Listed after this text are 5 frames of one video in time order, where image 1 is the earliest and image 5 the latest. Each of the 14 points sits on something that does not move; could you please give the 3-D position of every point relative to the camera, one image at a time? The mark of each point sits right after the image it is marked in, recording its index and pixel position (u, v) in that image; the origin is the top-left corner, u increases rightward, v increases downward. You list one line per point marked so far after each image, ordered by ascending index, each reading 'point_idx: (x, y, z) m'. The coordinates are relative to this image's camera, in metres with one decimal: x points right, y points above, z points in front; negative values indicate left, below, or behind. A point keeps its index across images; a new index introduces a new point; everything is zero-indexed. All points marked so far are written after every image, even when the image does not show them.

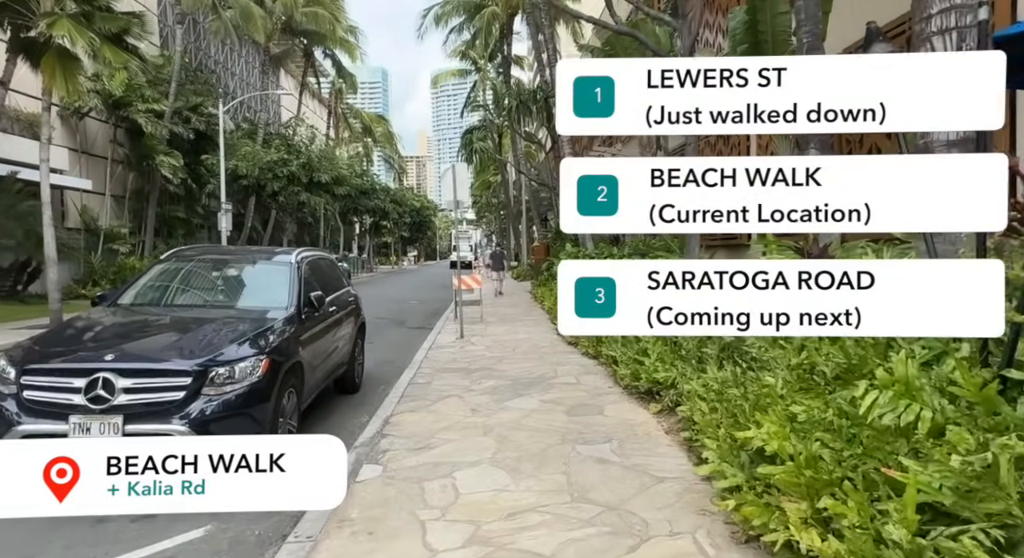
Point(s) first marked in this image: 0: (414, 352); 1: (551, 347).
0: (-1.8, -1.3, +11.5) m
1: (+0.6, -1.1, +10.3) m
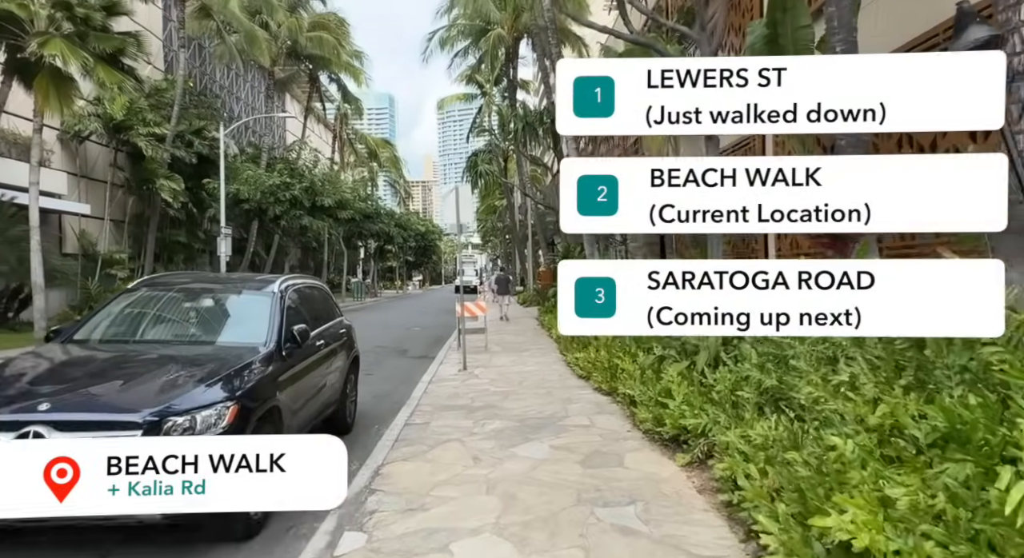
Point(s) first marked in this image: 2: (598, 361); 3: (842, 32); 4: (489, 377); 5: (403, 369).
0: (-1.7, -1.8, +10.8) m
1: (+0.7, -1.5, +9.5) m
2: (+1.2, -1.1, +8.9) m
3: (+3.6, +2.7, +6.9) m
4: (-0.4, -1.6, +10.5) m
5: (-2.2, -1.8, +12.9) m
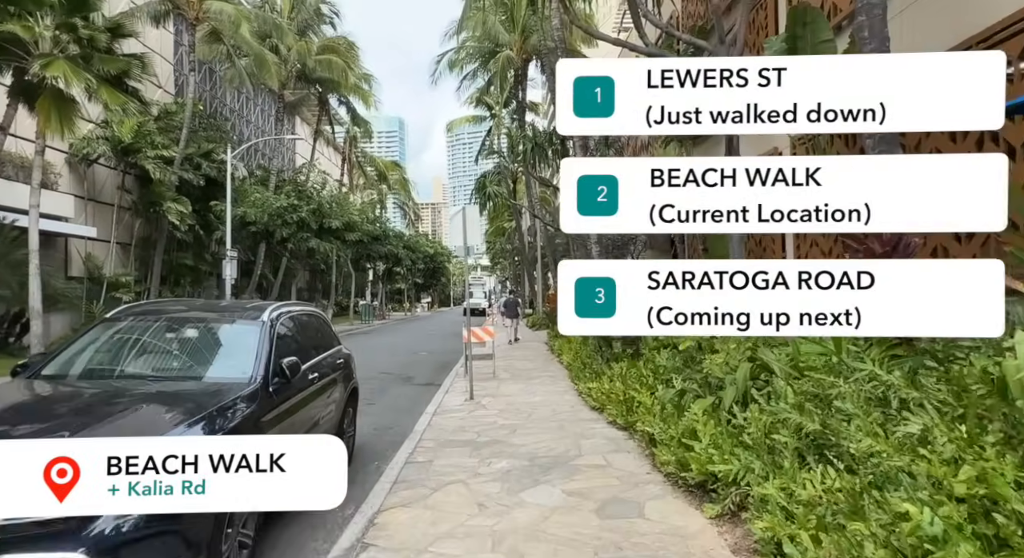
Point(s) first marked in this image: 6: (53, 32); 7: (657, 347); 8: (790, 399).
0: (-1.5, -2.2, +10.2) m
1: (+0.9, -1.9, +9.0) m
2: (+1.4, -1.5, +8.4) m
3: (+3.7, +2.4, +6.4) m
4: (-0.2, -2.0, +9.9) m
5: (-2.0, -2.3, +12.4) m
6: (-10.2, +5.5, +14.1) m
7: (+2.0, -1.0, +8.6) m
8: (+2.1, -0.9, +4.6) m
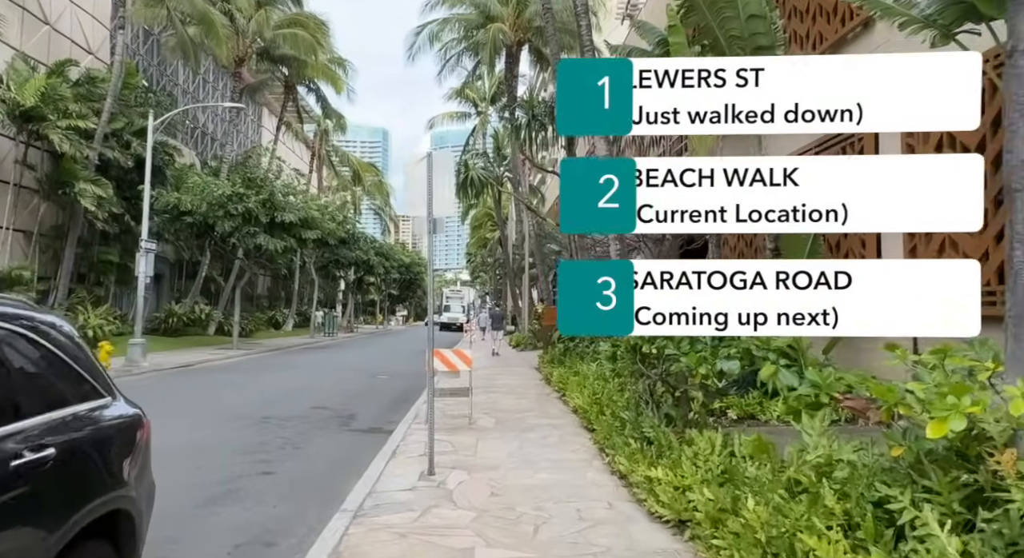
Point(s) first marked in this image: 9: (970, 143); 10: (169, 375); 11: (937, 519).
0: (-1.6, -2.1, +5.8) m
1: (+0.8, -1.9, +4.6) m
2: (+1.3, -1.4, +4.0) m
3: (+3.8, +2.5, +2.3) m
4: (-0.3, -1.9, +5.5) m
5: (-2.2, -2.3, +7.9) m
6: (-10.2, +5.8, +9.5) m
7: (+2.0, -0.9, +4.3) m
8: (+2.2, -0.7, +0.3) m
9: (+6.0, +1.8, +8.3) m
10: (-9.6, -2.7, +17.6) m
11: (+1.9, -1.0, +2.8) m
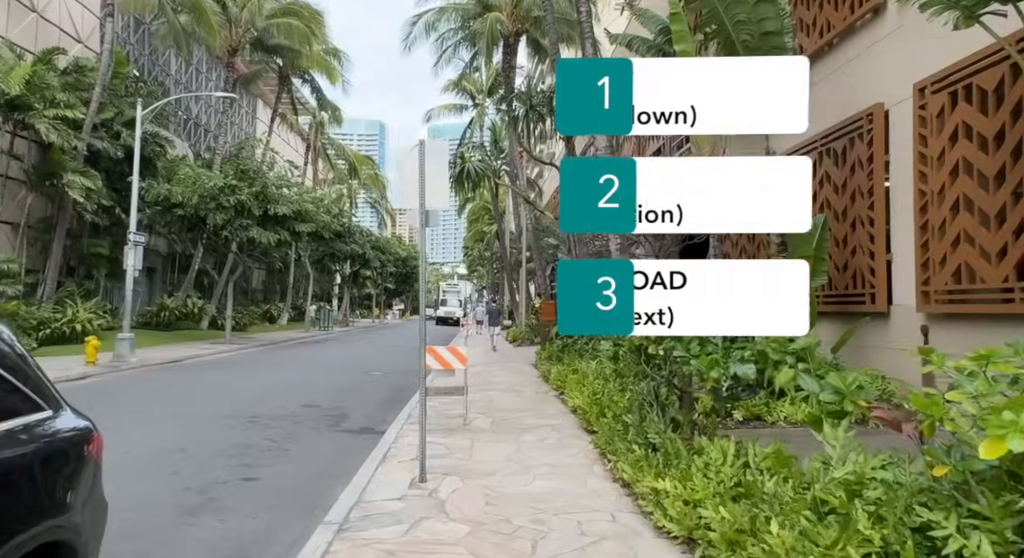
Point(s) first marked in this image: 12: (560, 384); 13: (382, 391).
0: (-1.7, -2.1, +5.4) m
1: (+0.8, -1.8, +4.3) m
2: (+1.3, -1.4, +3.6) m
3: (+3.8, +2.4, +1.9) m
4: (-0.4, -1.9, +5.1) m
5: (-2.3, -2.2, +7.6) m
6: (-10.3, +5.9, +9.0) m
7: (+1.9, -0.9, +3.9) m
8: (+2.2, -0.8, 0.0) m
9: (+6.0, +1.9, +7.9) m
10: (-9.7, -2.5, +17.2) m
11: (+1.9, -1.0, +2.5) m
12: (+0.9, -1.9, +11.6) m
13: (-2.9, -2.5, +14.0) m
